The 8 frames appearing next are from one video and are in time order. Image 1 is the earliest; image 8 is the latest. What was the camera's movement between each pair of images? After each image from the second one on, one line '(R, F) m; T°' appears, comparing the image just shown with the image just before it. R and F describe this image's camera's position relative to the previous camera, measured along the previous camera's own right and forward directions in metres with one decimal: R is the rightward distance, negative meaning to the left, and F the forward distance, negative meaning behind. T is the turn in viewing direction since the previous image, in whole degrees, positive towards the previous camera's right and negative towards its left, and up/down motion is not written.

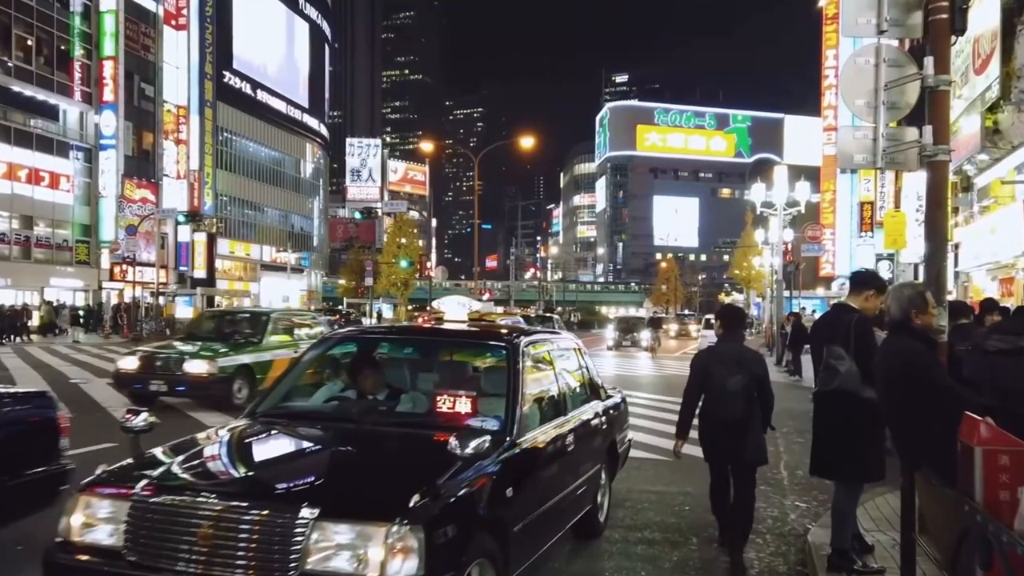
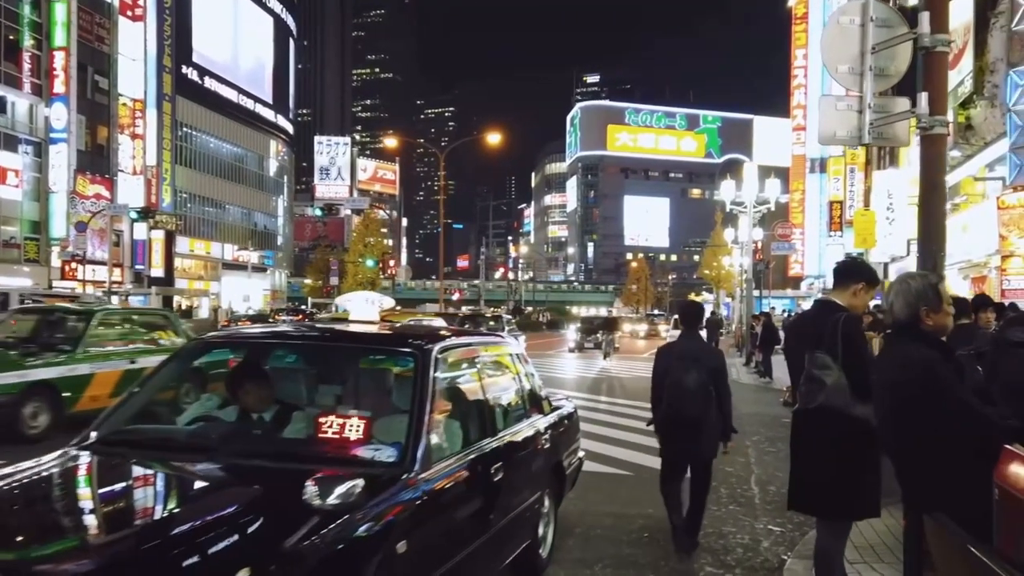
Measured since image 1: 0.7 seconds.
(+0.3, +0.9) m; +2°
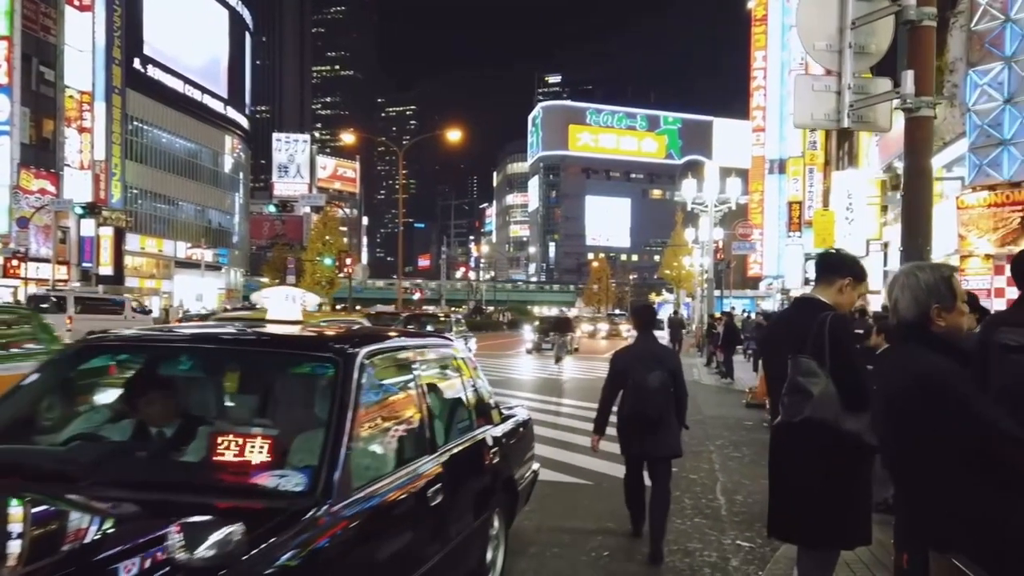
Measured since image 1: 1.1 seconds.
(+0.1, +0.5) m; +3°
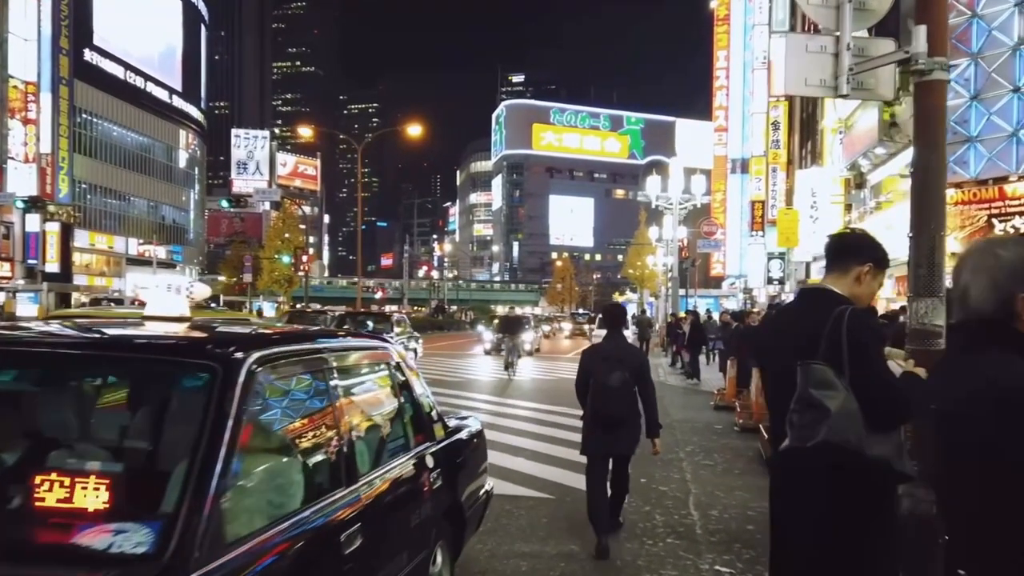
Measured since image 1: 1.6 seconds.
(+0.1, +0.7) m; +3°
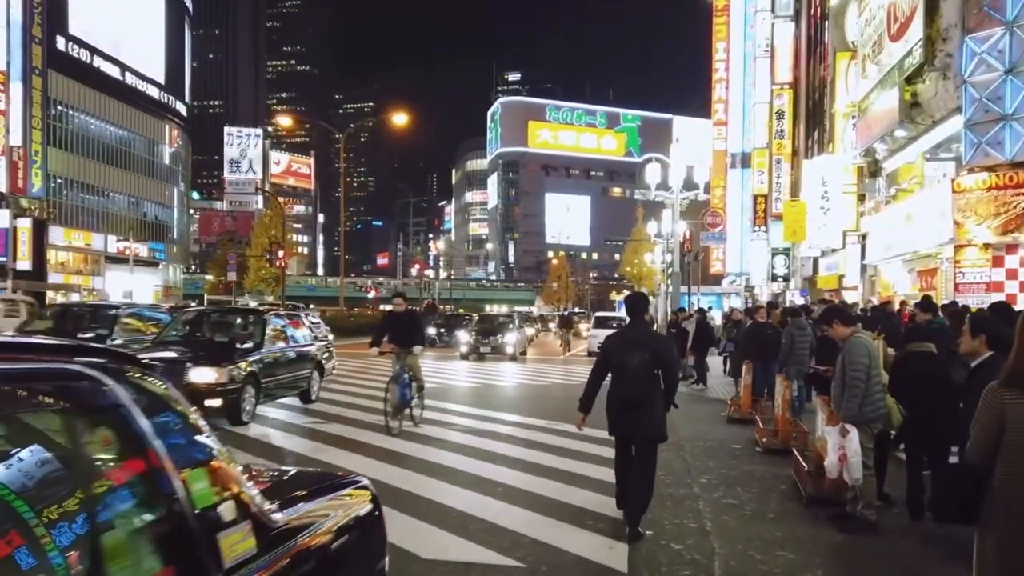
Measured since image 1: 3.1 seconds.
(+0.3, +1.9) m; 0°
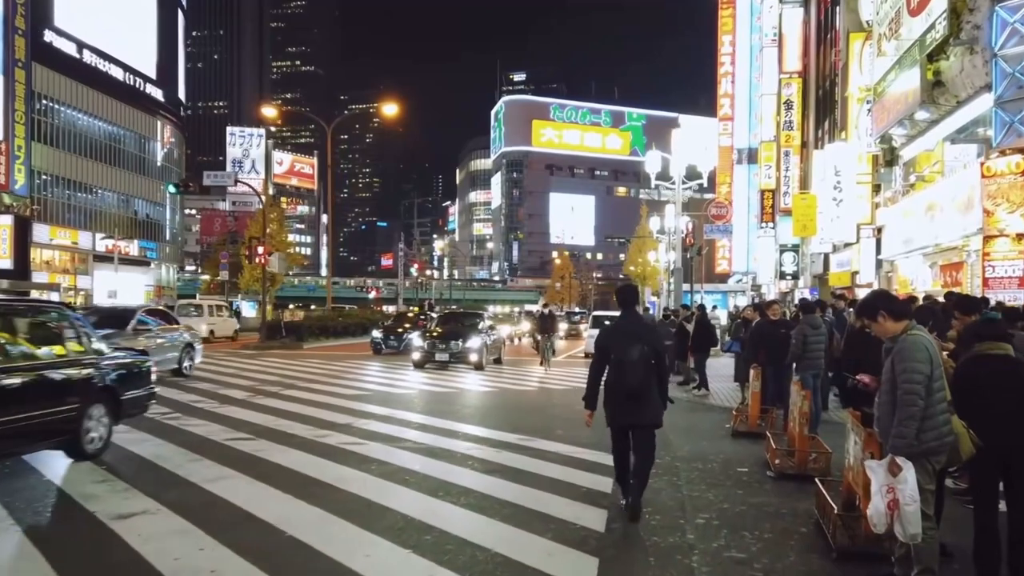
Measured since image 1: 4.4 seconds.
(+0.5, +1.6) m; 0°
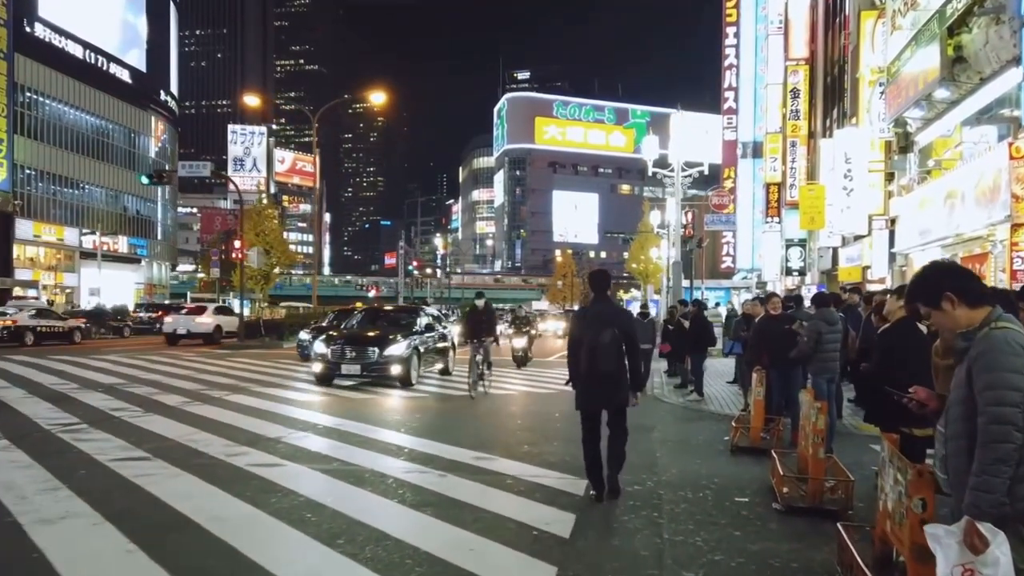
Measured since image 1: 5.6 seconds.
(+0.5, +1.5) m; 0°
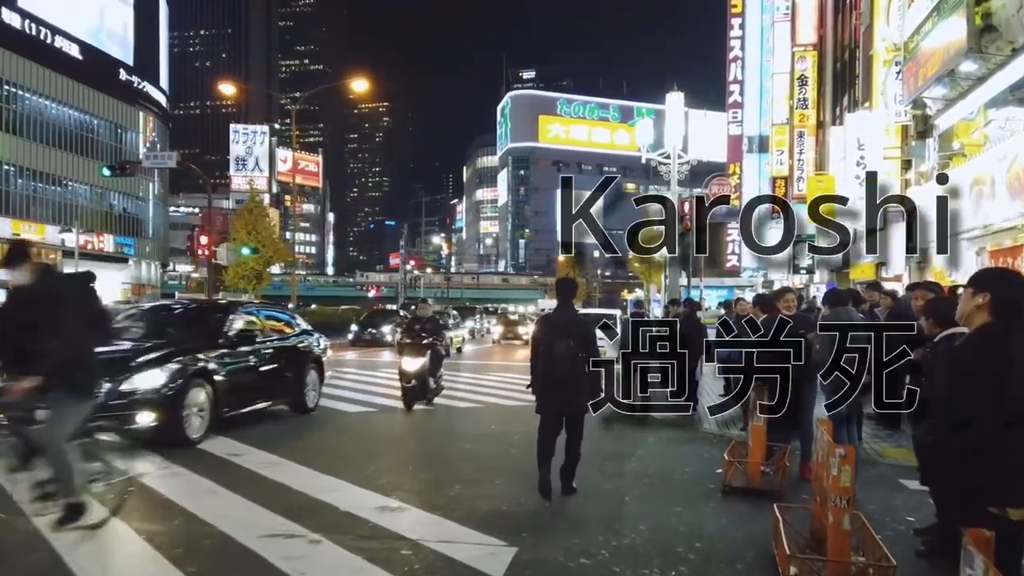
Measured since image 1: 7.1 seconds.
(+0.6, +1.8) m; 0°
